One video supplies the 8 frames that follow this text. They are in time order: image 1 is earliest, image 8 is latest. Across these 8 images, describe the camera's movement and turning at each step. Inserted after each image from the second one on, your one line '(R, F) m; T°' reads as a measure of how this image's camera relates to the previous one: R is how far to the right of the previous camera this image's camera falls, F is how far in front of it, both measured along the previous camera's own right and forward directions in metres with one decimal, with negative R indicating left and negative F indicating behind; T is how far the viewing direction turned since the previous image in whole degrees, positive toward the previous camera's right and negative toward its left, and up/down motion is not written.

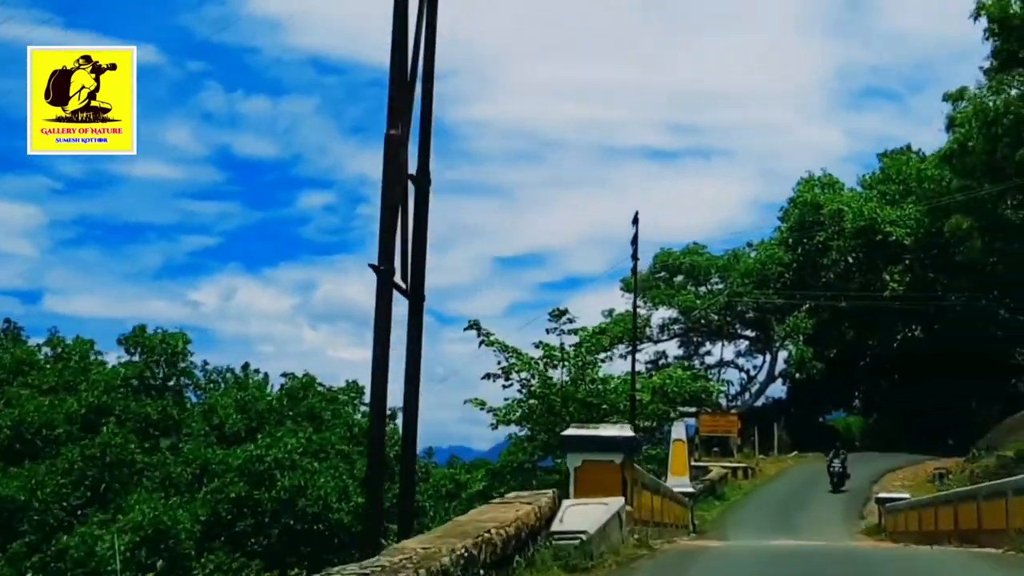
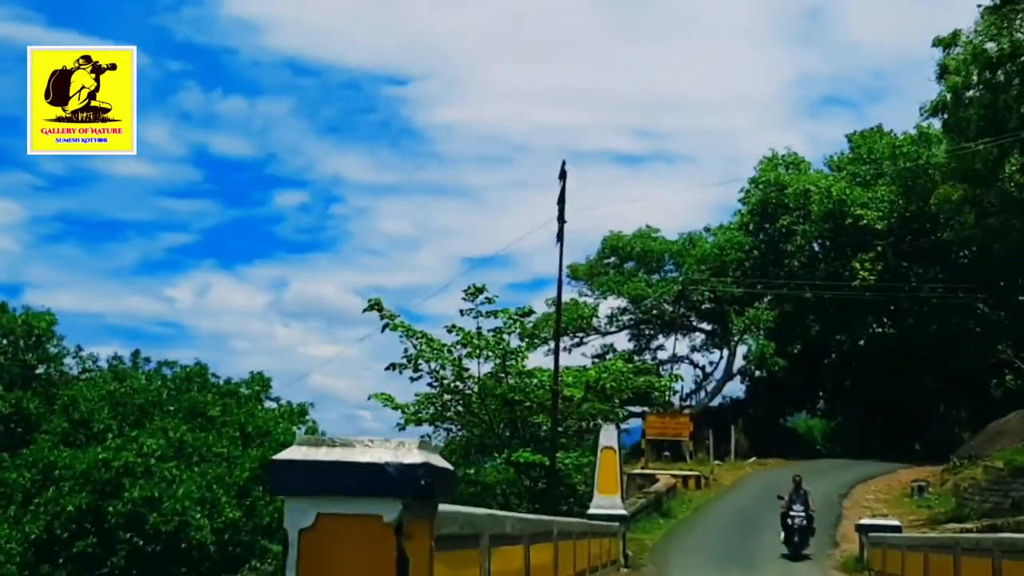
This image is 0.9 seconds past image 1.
(+1.1, +5.4) m; +2°
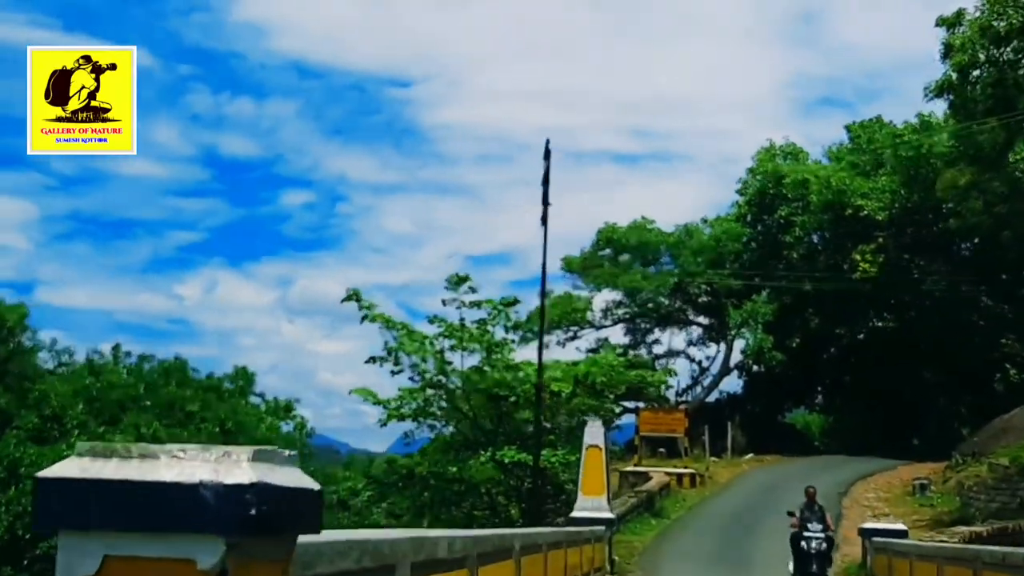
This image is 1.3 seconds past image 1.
(+0.3, +1.2) m; 0°
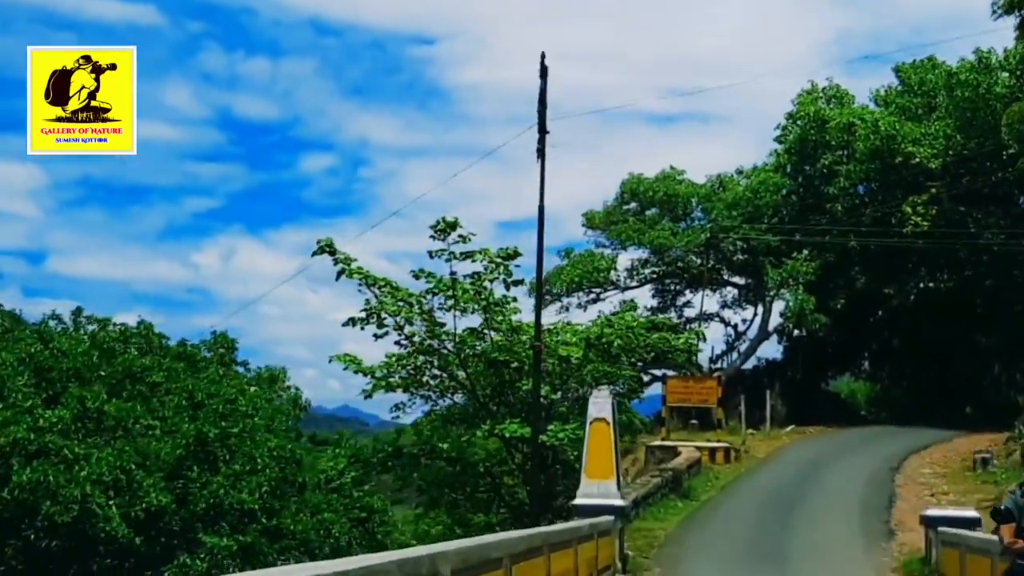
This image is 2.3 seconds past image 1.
(+0.7, +3.7) m; -2°
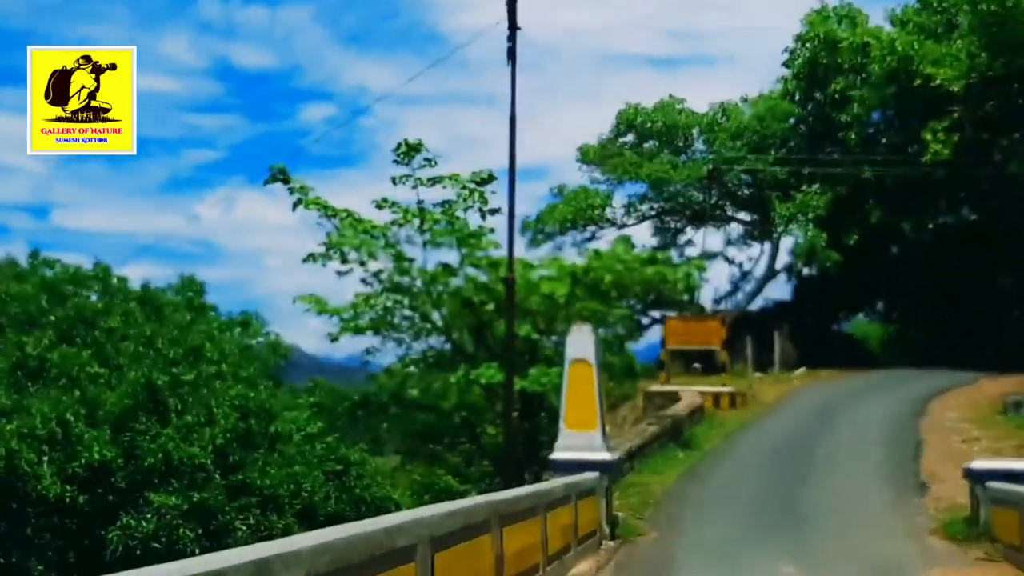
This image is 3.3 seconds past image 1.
(+0.4, +2.6) m; 0°
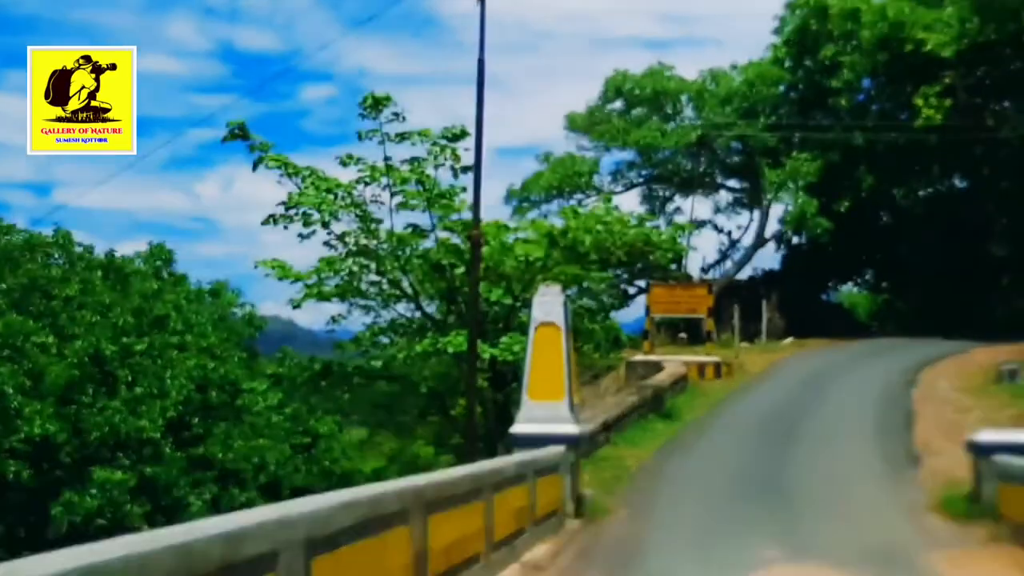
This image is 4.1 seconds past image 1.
(+0.3, +1.2) m; 0°
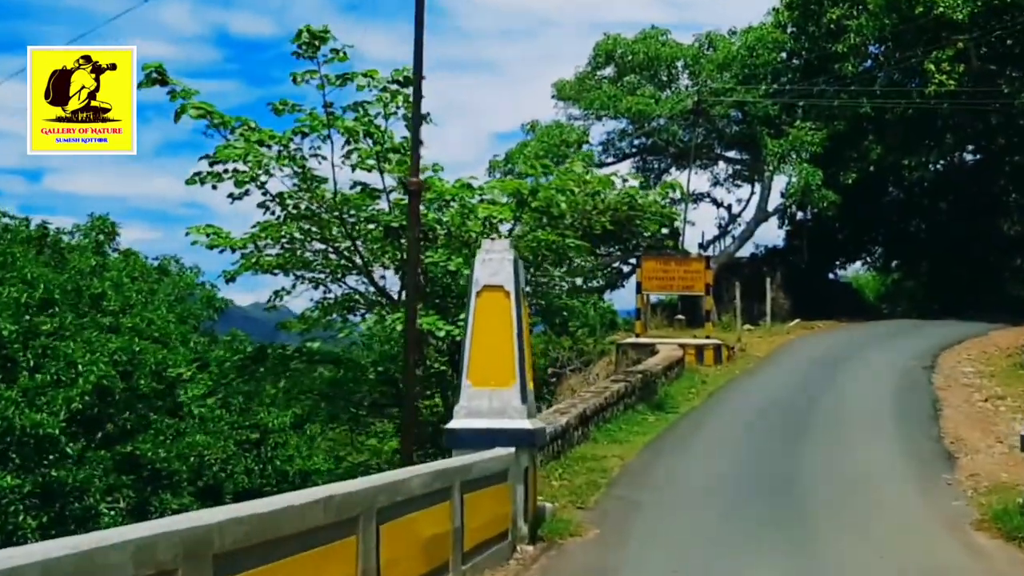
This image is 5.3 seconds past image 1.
(+0.5, +2.7) m; 0°
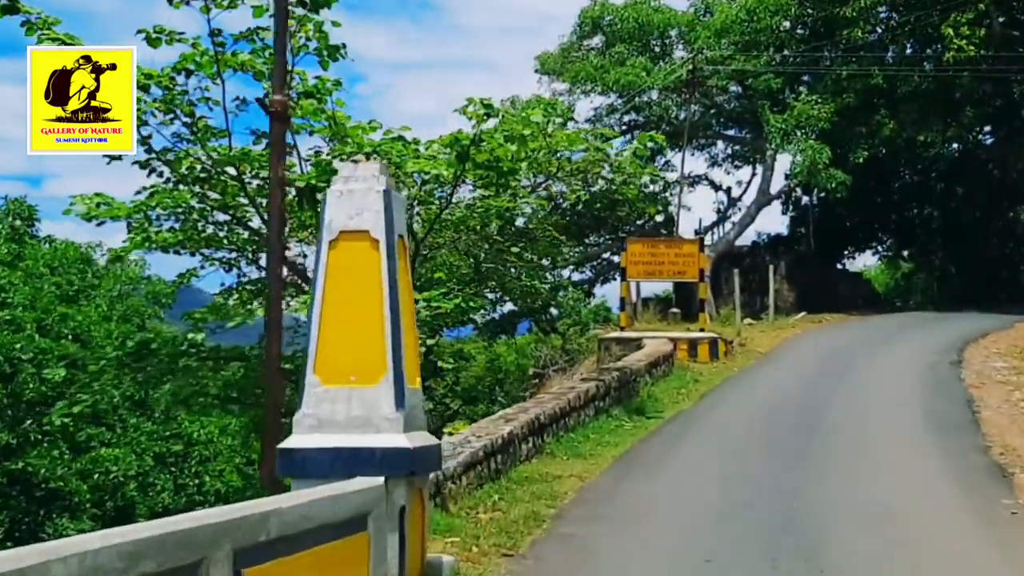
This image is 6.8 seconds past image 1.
(+0.6, +3.2) m; 0°
